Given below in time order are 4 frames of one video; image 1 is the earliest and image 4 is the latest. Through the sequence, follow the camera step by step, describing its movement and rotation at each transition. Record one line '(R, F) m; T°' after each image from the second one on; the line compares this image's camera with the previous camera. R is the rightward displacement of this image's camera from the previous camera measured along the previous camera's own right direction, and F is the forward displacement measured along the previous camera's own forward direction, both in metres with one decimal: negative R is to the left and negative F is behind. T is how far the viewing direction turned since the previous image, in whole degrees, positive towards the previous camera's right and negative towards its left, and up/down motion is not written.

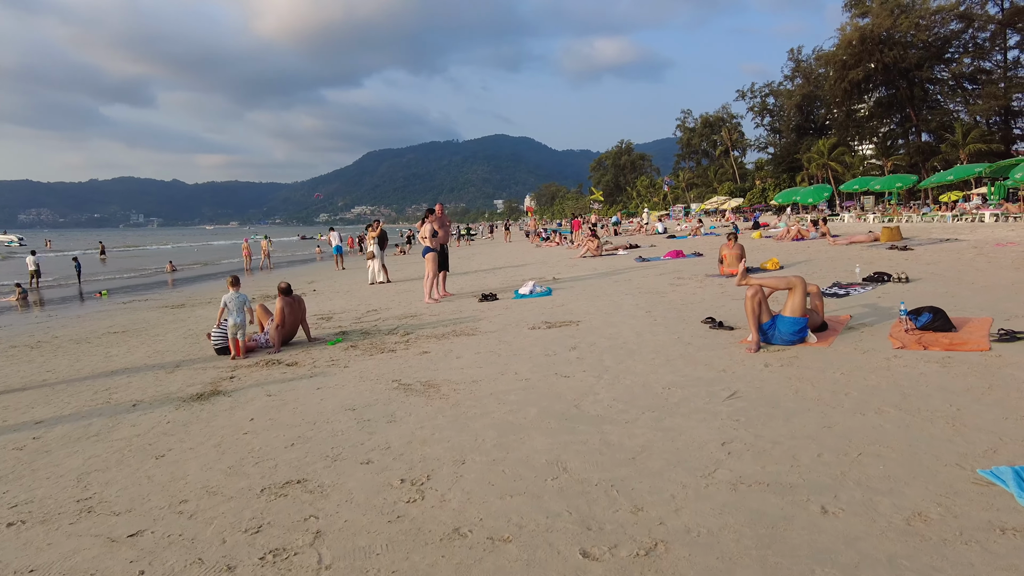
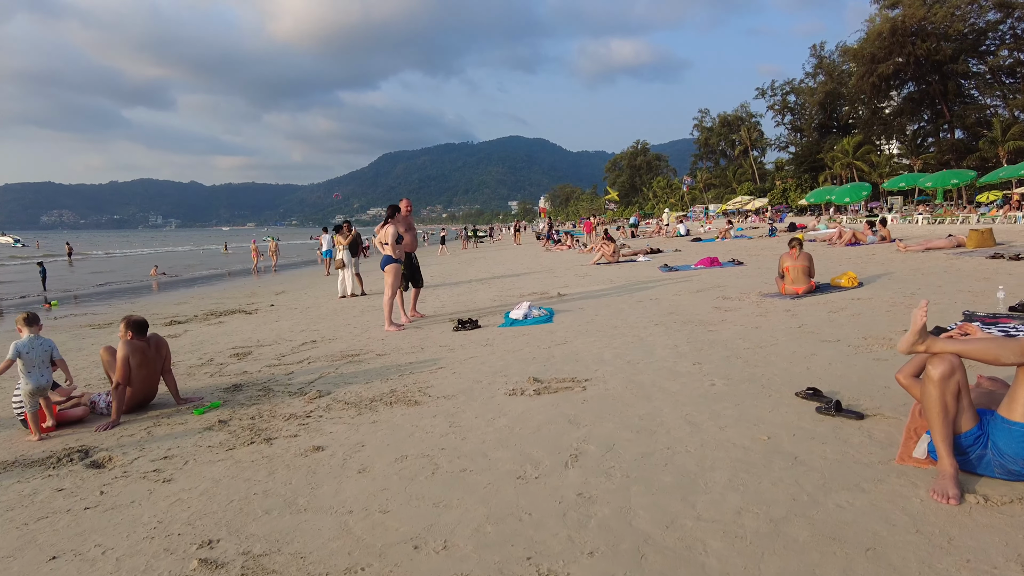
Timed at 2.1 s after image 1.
(+0.3, +2.8) m; -1°
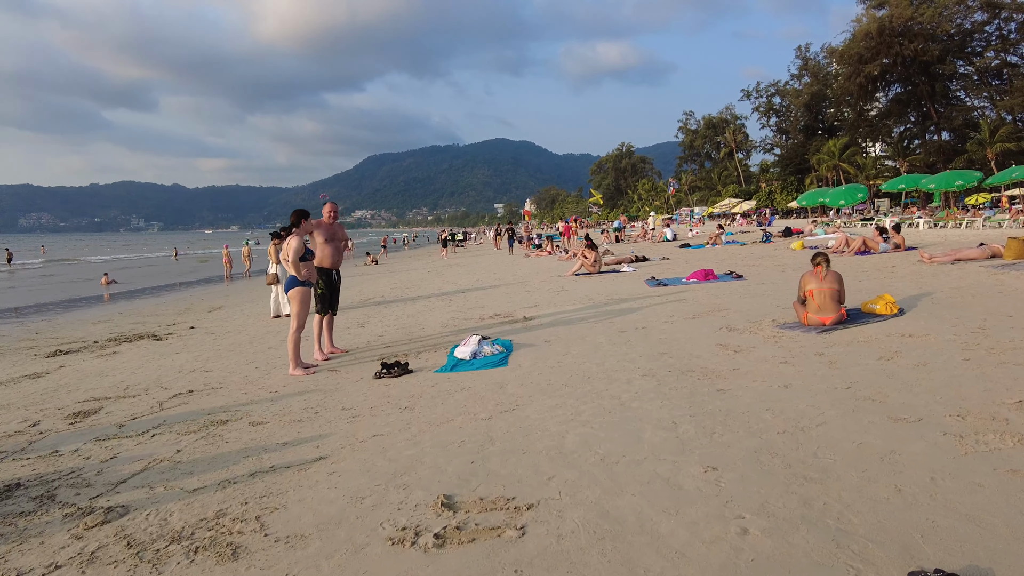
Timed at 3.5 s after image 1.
(+0.4, +1.9) m; +1°
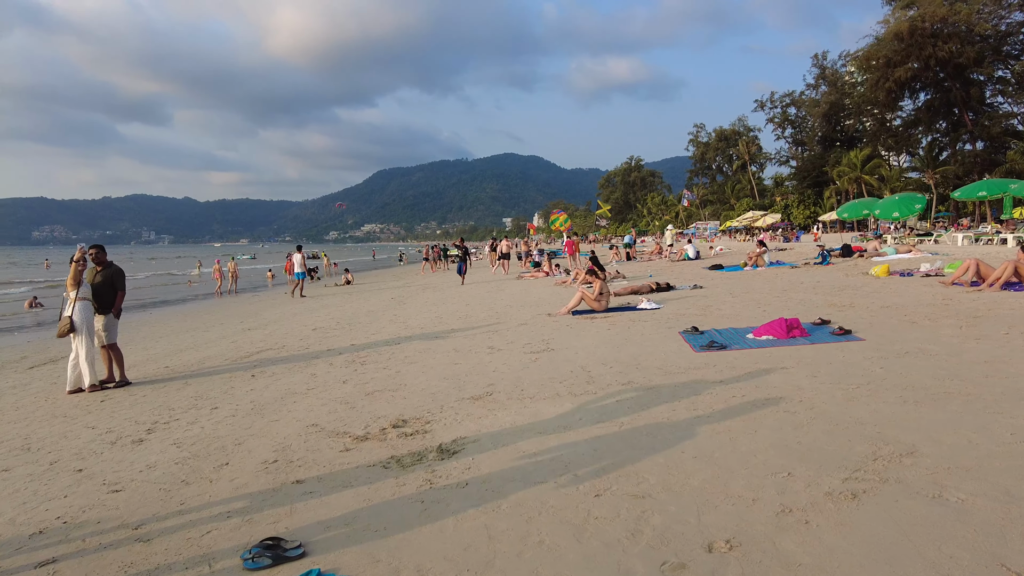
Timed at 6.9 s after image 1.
(+0.7, +4.8) m; -1°
